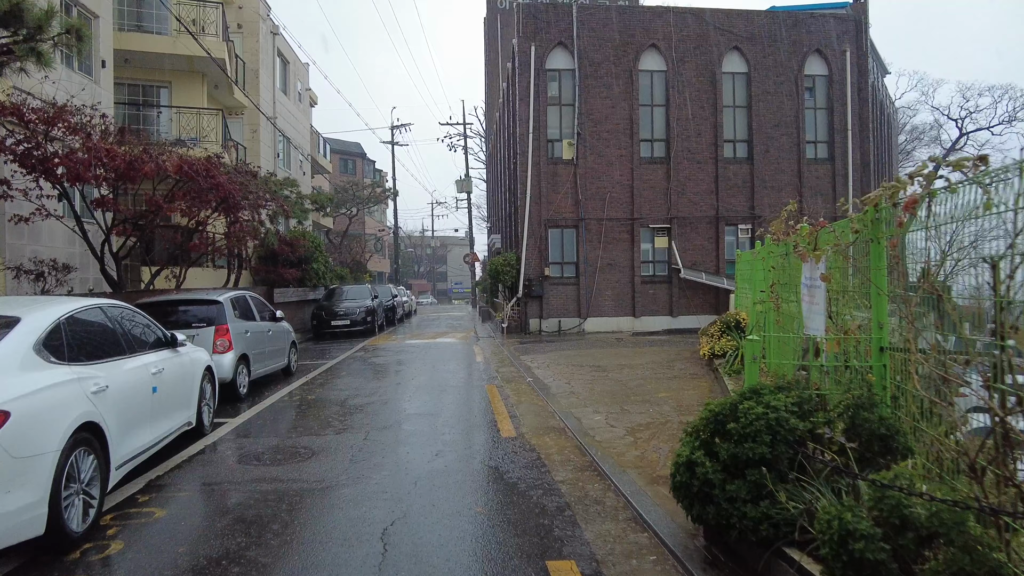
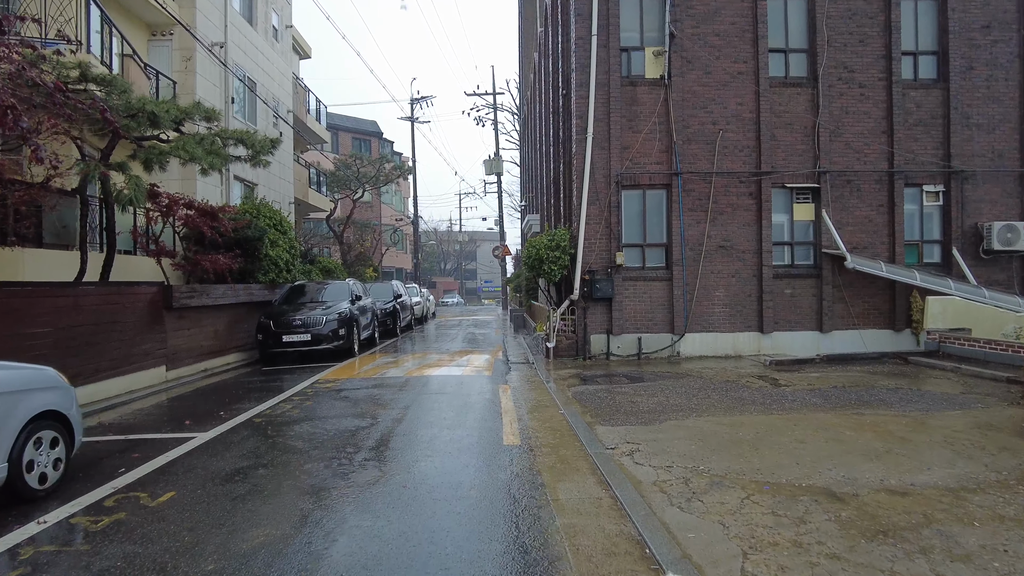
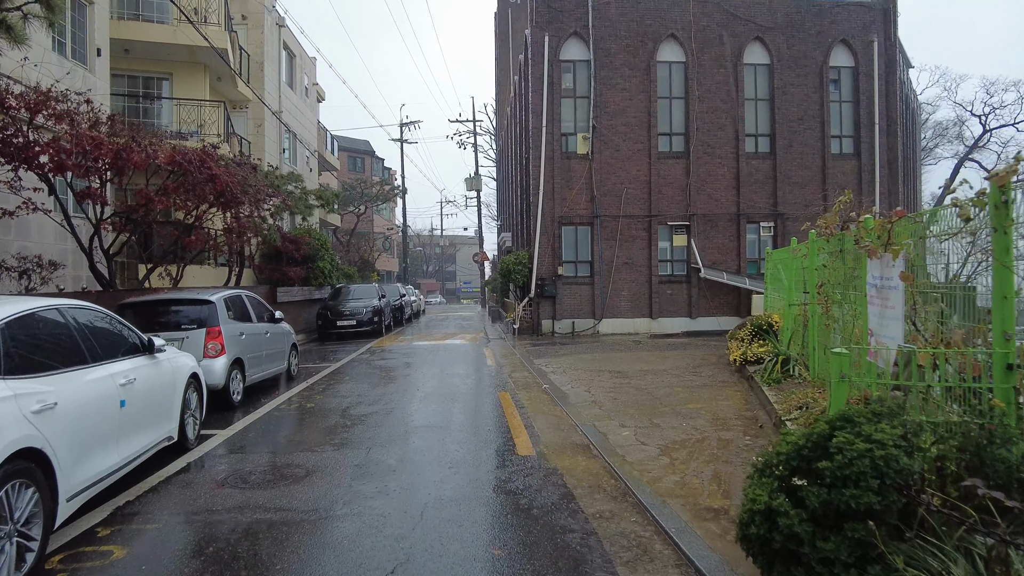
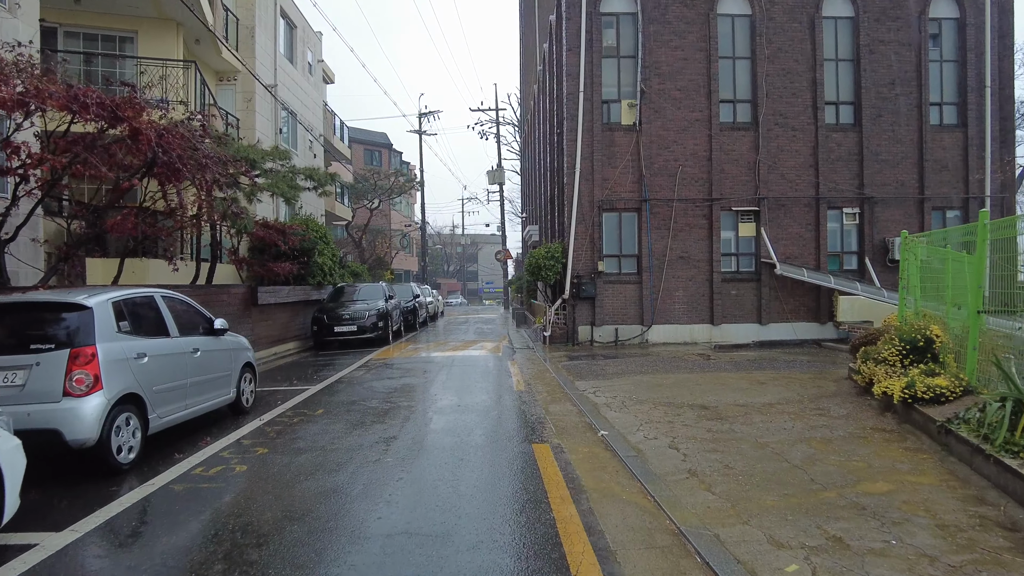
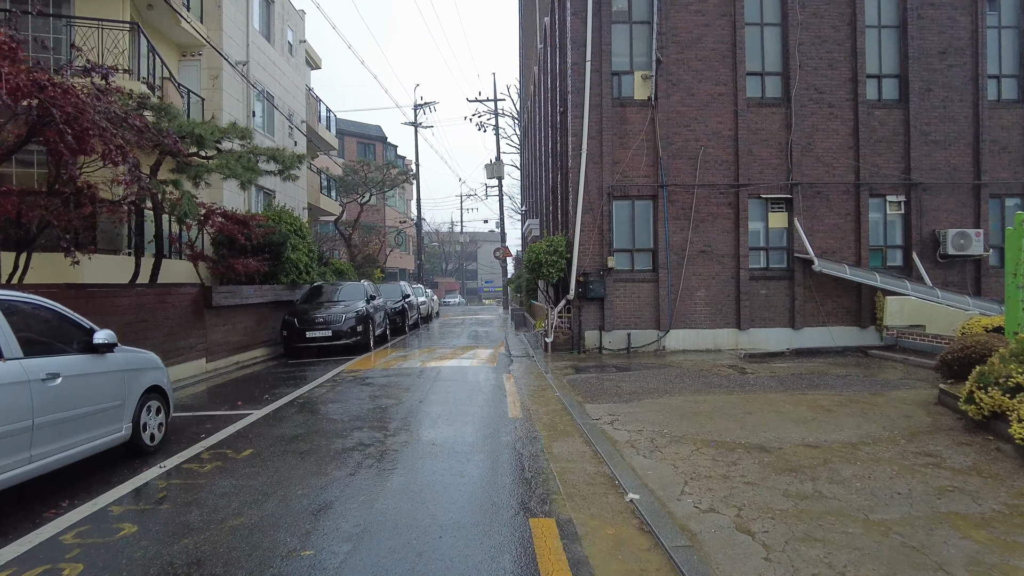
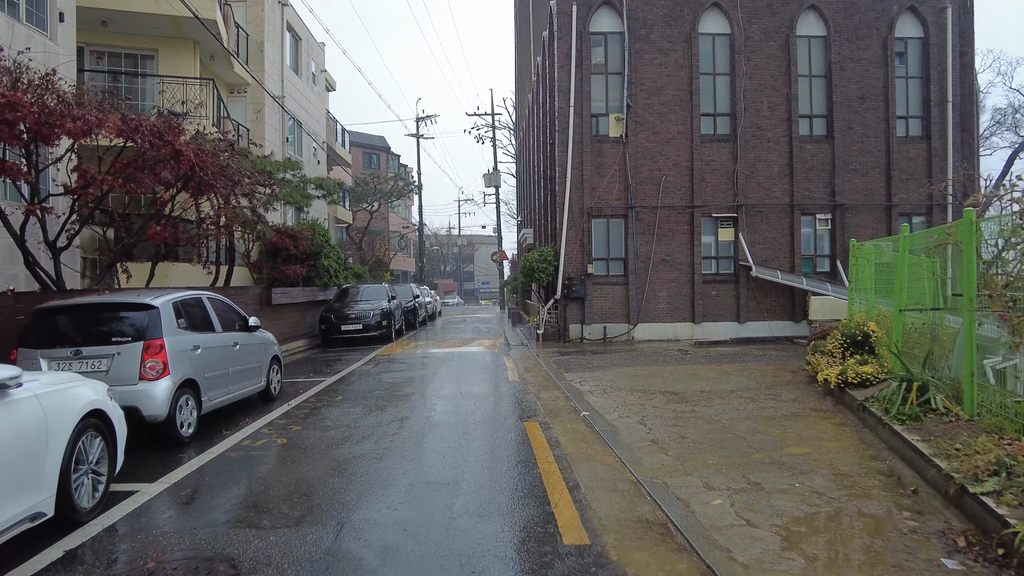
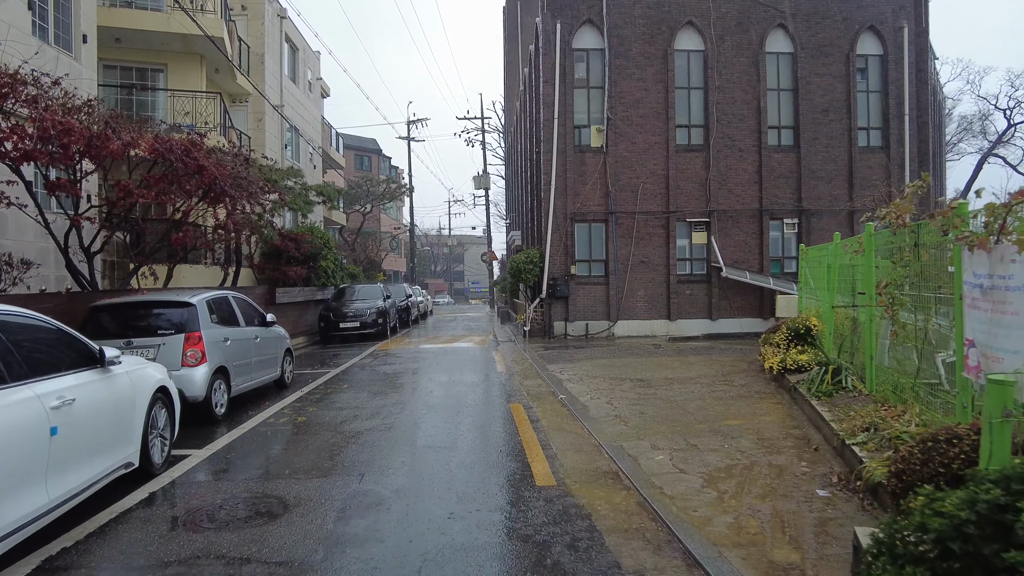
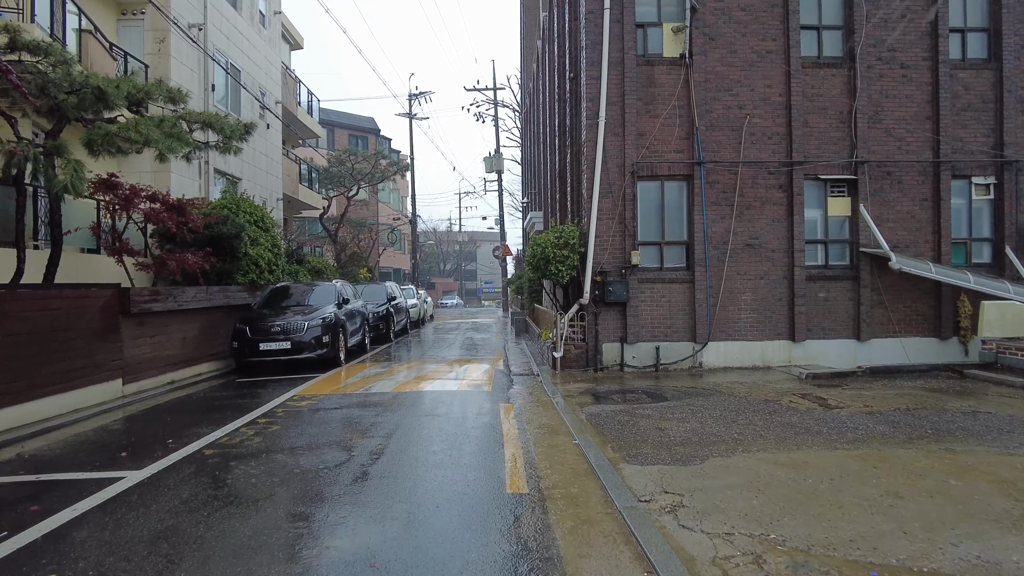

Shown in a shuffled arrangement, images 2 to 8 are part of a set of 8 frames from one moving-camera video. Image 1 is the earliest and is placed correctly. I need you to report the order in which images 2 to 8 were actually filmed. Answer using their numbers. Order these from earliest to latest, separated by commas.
3, 7, 6, 4, 5, 2, 8
